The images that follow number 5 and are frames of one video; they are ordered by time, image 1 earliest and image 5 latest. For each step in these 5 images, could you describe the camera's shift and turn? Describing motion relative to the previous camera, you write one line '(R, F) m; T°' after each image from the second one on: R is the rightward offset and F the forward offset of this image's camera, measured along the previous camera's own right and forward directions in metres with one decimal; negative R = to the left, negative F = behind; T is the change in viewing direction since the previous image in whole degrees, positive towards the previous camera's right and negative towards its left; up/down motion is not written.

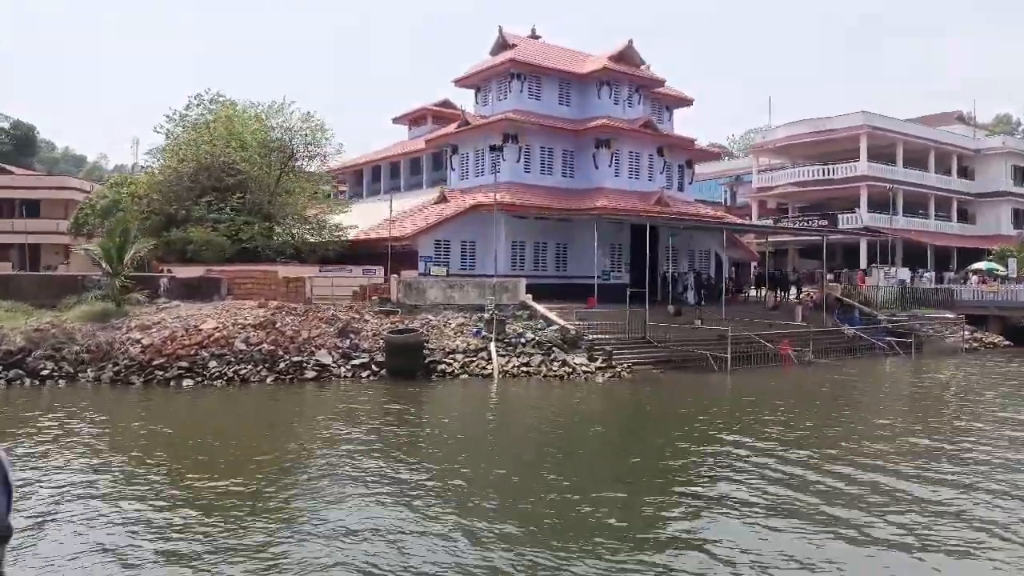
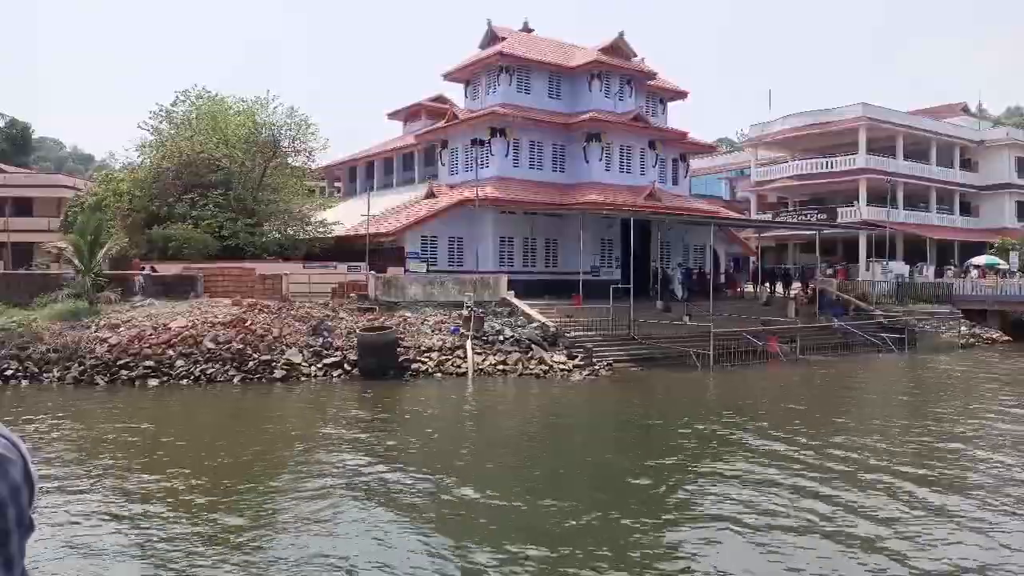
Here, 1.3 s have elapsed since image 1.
(+0.8, +0.4) m; -1°
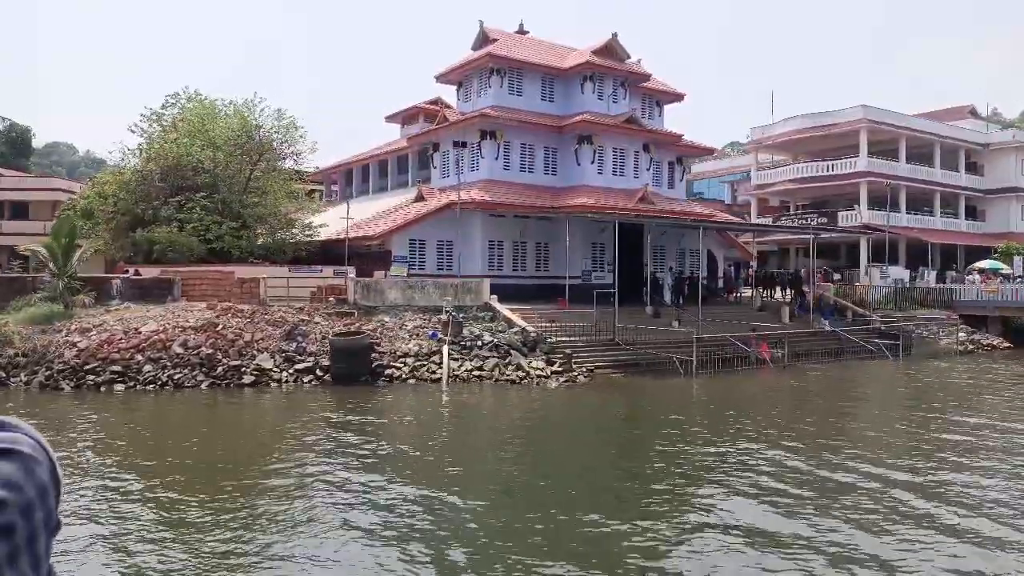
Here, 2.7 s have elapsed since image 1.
(+0.8, +0.4) m; -1°
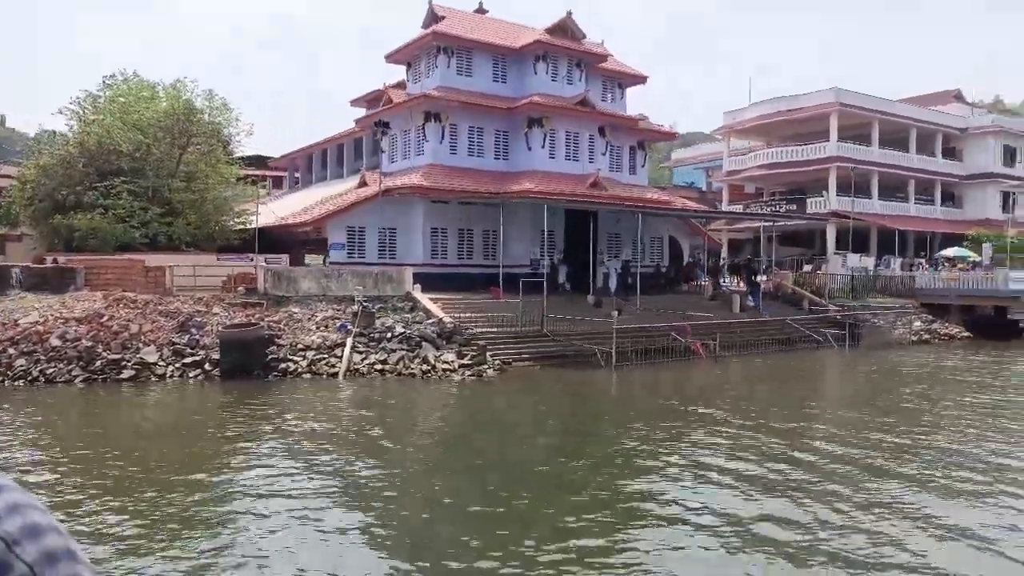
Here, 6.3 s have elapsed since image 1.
(+2.1, +1.2) m; 0°
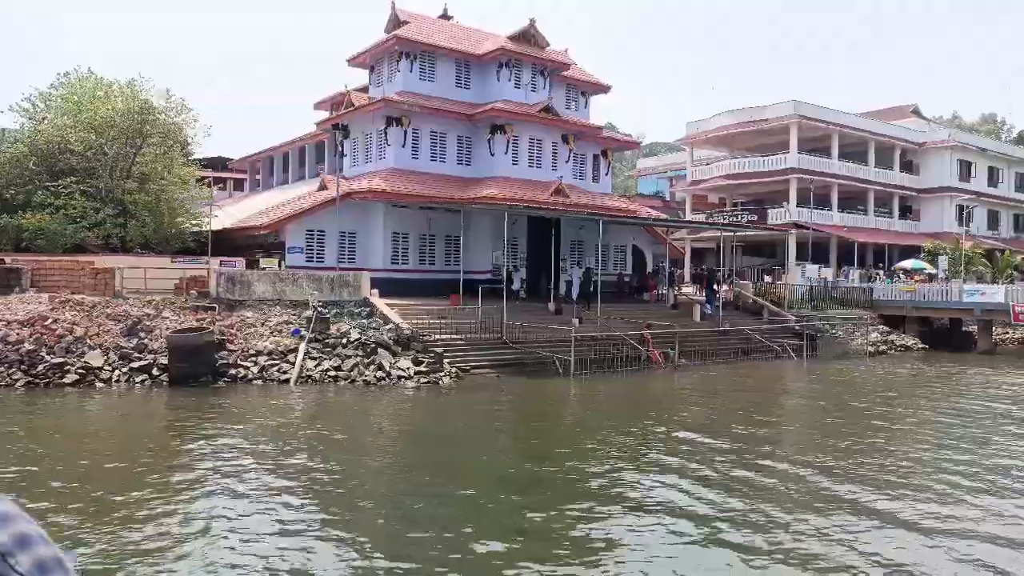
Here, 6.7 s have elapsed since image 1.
(+0.3, +0.1) m; +2°
